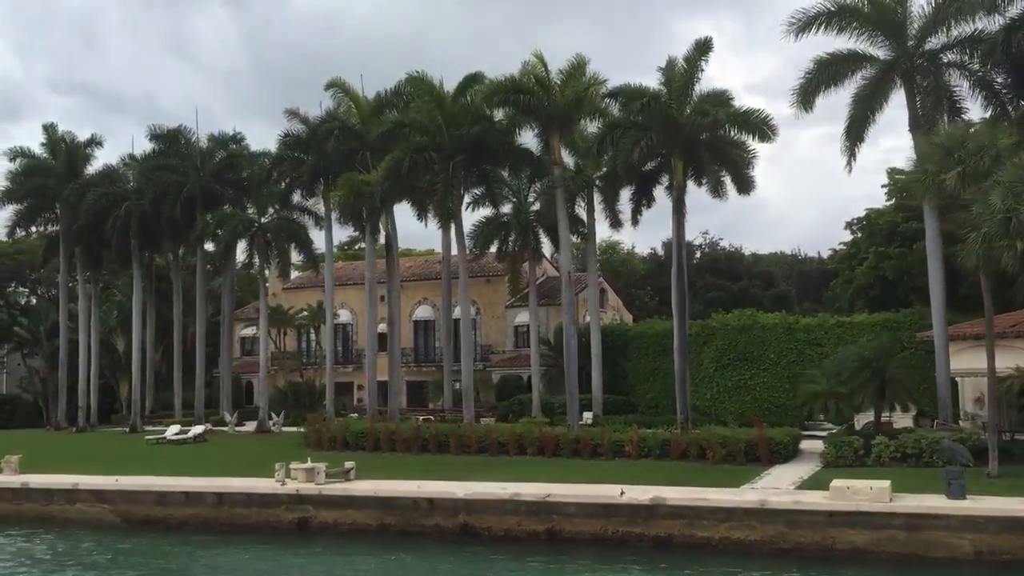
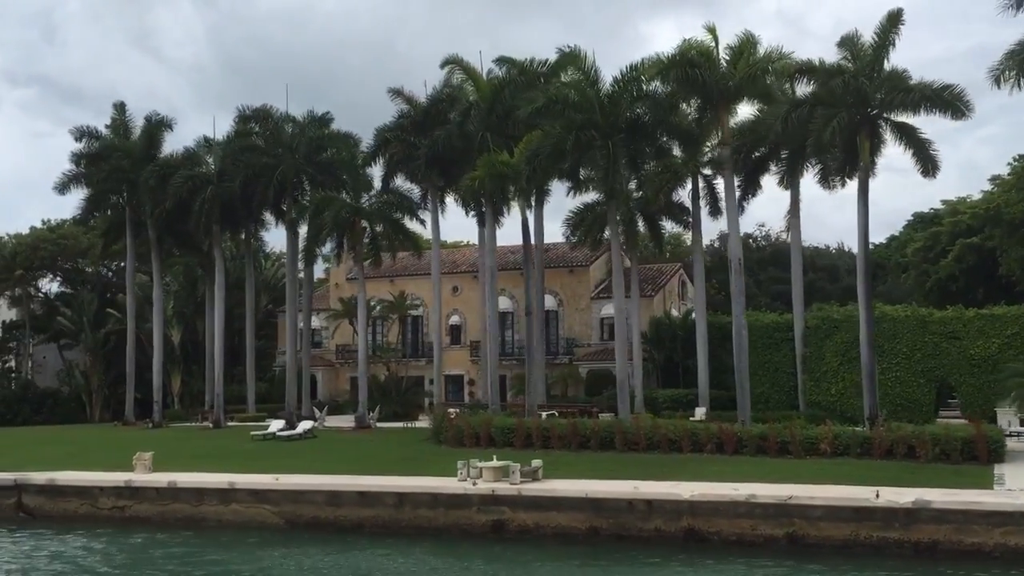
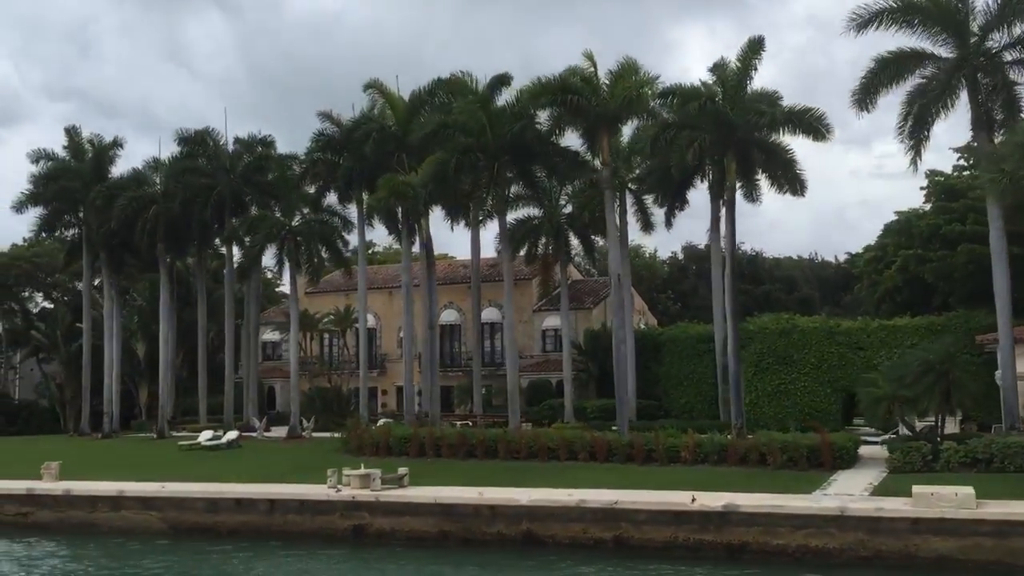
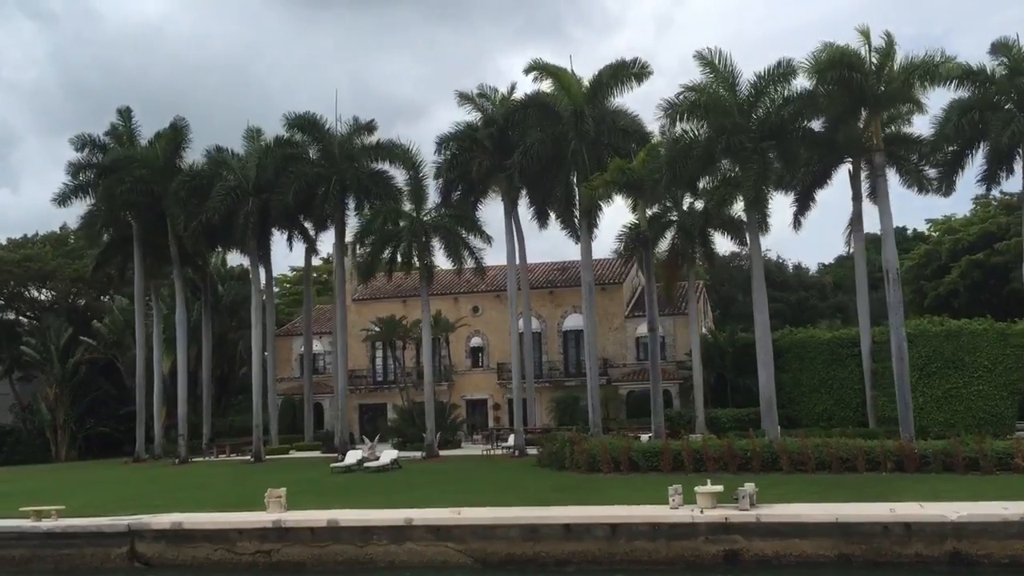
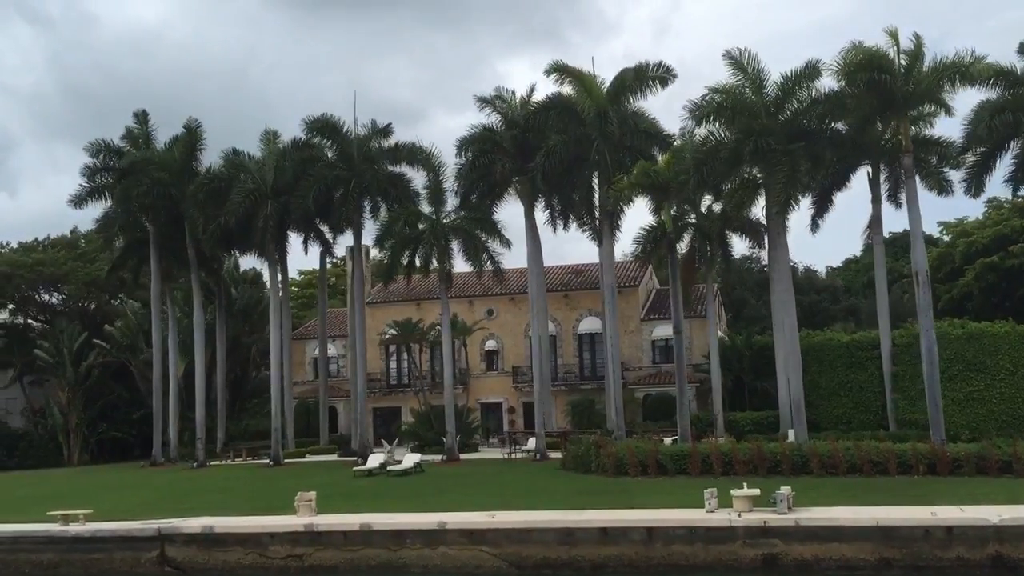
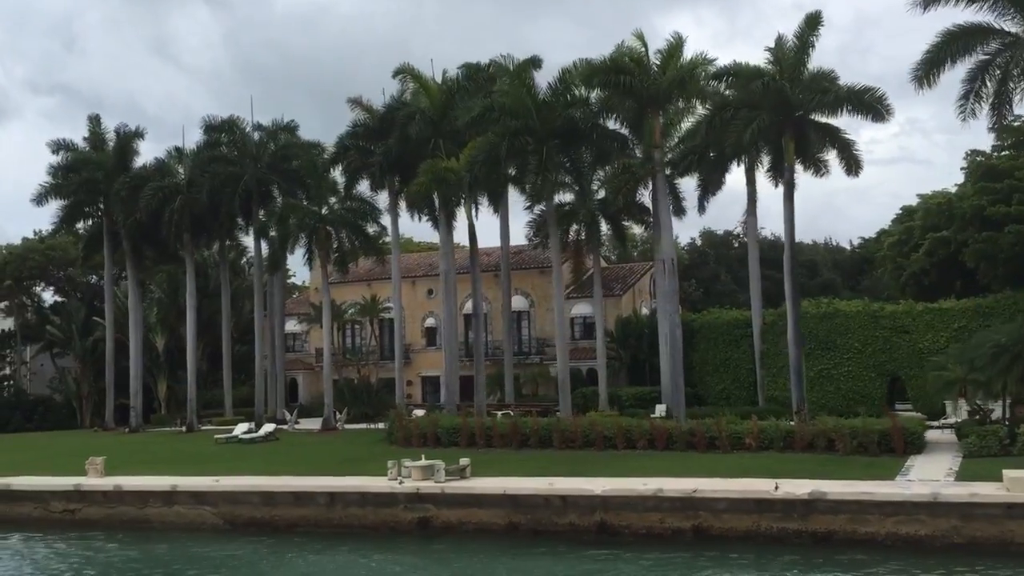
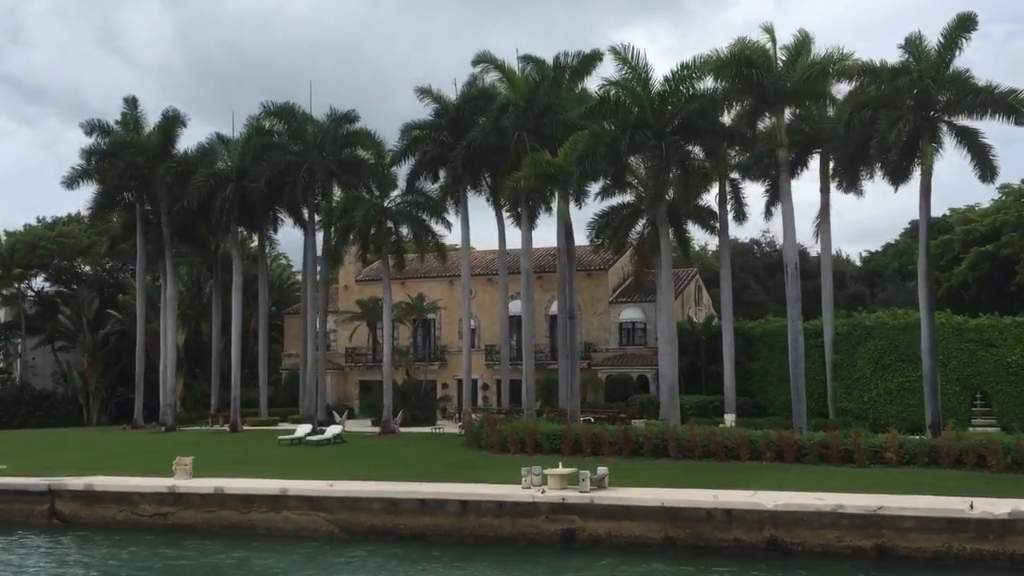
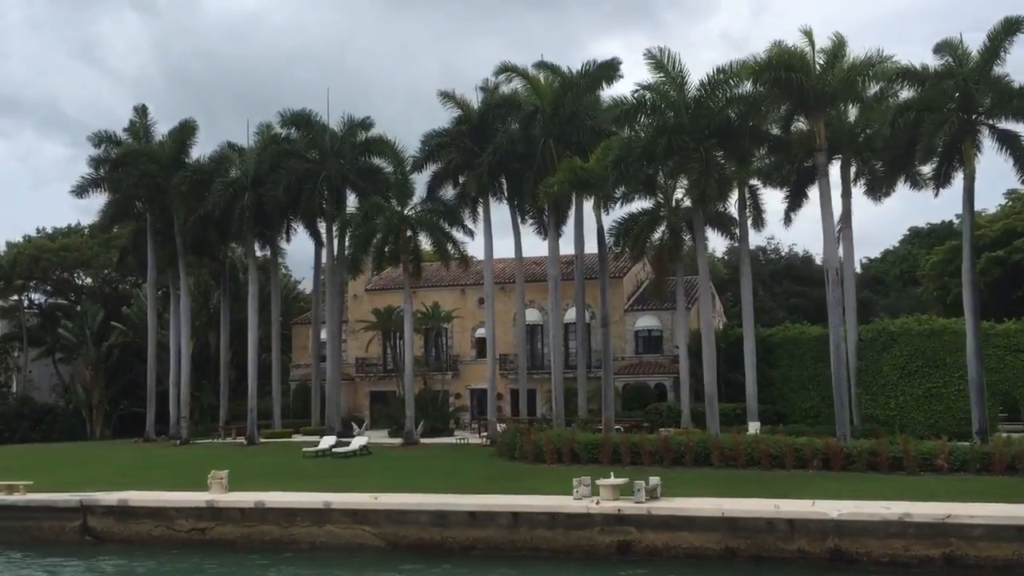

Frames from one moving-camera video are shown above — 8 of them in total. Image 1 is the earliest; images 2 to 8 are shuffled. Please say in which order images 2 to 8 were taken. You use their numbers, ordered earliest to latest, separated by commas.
3, 6, 2, 7, 8, 4, 5
